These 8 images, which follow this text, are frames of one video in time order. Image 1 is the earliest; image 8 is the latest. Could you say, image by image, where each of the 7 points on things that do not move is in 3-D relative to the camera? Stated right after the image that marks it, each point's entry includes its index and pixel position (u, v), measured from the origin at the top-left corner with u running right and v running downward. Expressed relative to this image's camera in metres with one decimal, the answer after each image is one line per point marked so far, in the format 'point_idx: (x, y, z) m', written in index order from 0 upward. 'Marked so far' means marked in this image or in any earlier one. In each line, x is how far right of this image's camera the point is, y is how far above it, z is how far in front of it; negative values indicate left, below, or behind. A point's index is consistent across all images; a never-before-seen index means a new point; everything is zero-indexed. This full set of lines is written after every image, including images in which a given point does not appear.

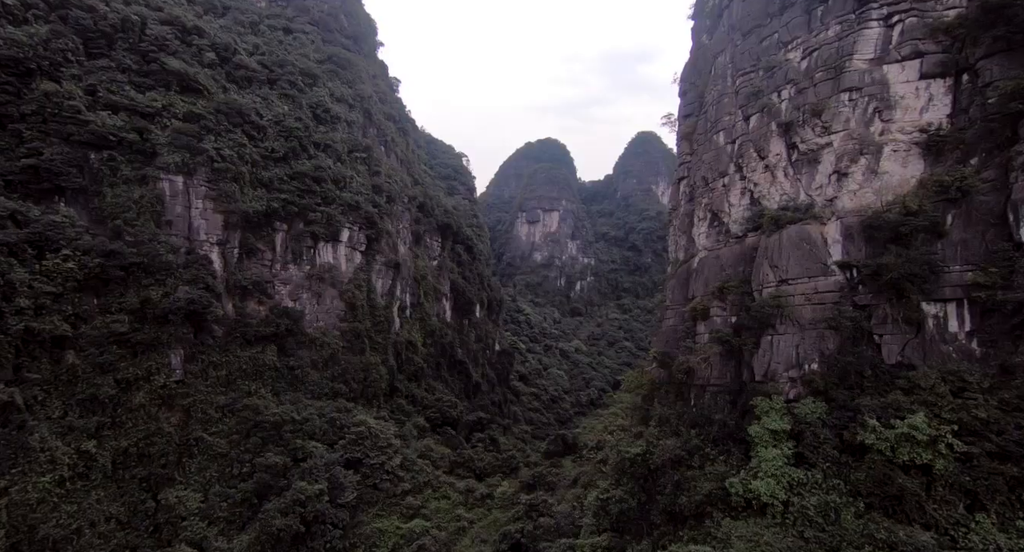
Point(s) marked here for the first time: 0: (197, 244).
0: (-8.2, +0.8, +14.7) m
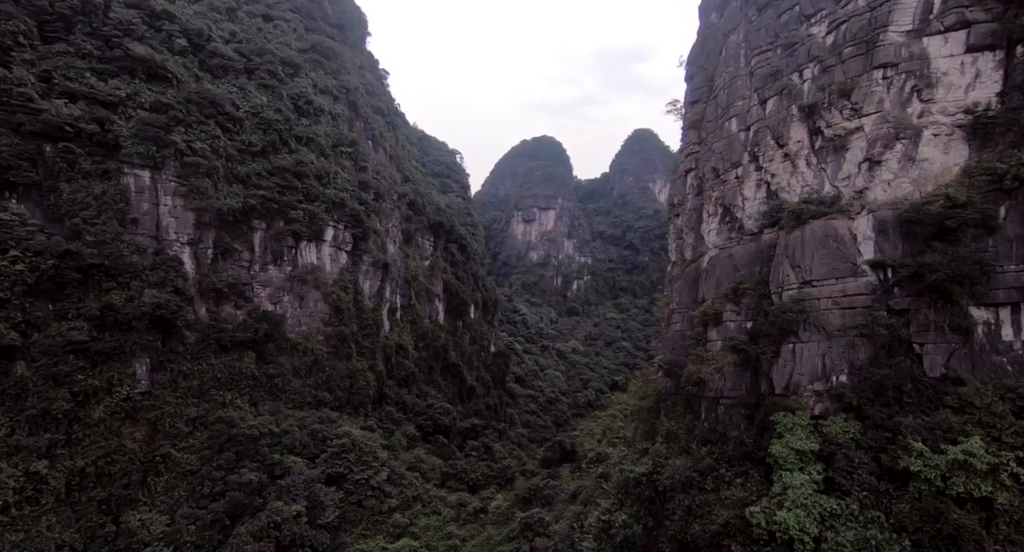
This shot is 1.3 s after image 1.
0: (-8.4, +0.8, +13.6) m
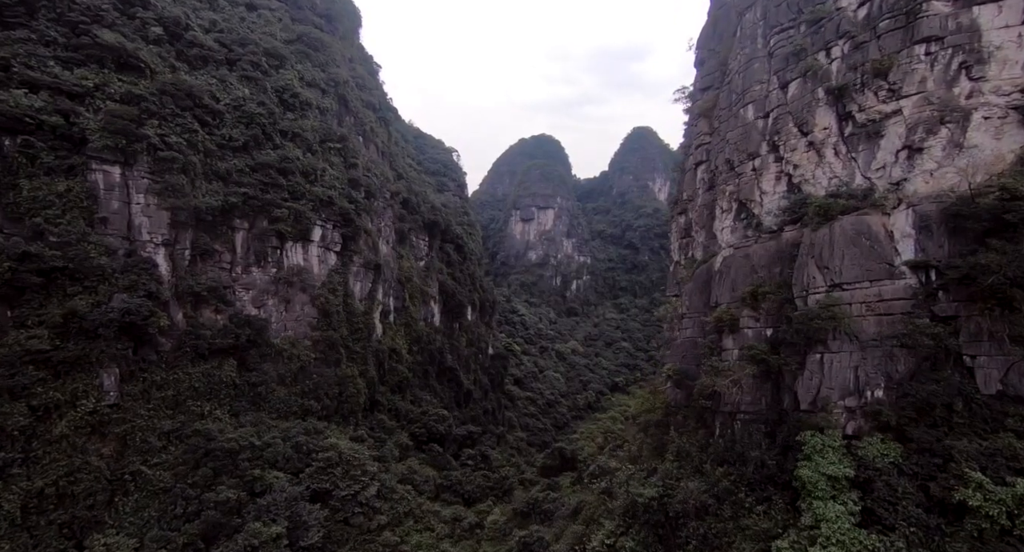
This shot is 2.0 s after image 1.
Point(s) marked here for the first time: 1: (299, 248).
0: (-8.4, +0.7, +12.8) m
1: (-6.2, +0.8, +16.5) m
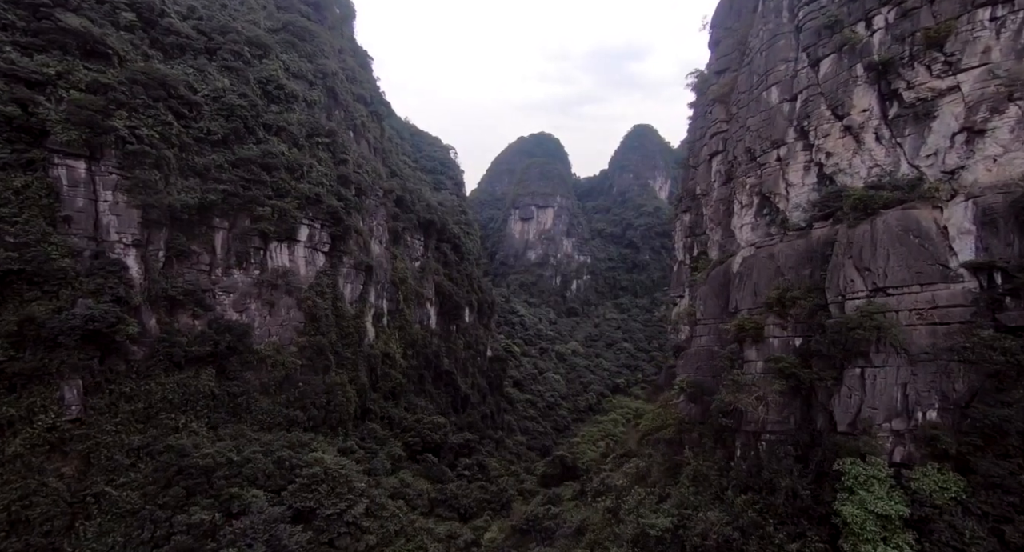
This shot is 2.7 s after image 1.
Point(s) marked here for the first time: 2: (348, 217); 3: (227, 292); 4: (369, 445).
0: (-8.5, +0.6, +11.8) m
1: (-6.3, +0.7, +15.5) m
2: (-5.1, +1.9, +17.5) m
3: (-7.2, -0.4, +14.3) m
4: (-4.2, -4.9, +16.4) m
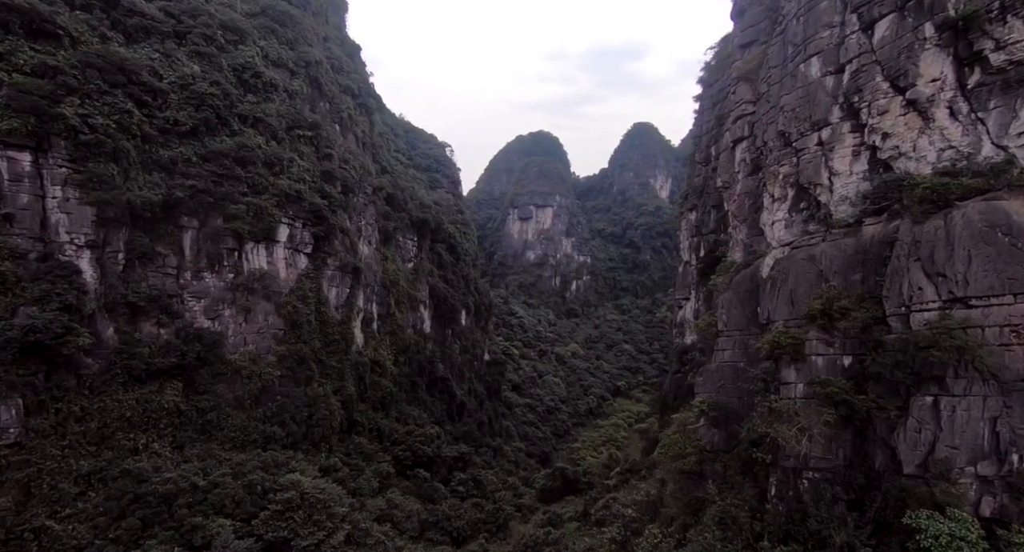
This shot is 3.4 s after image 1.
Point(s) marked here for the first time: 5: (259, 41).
0: (-8.6, +0.6, +10.6) m
1: (-6.4, +0.7, +14.3) m
2: (-5.2, +1.8, +16.3) m
3: (-7.3, -0.5, +13.1) m
4: (-4.2, -5.0, +15.2) m
5: (-7.3, +6.7, +16.2) m
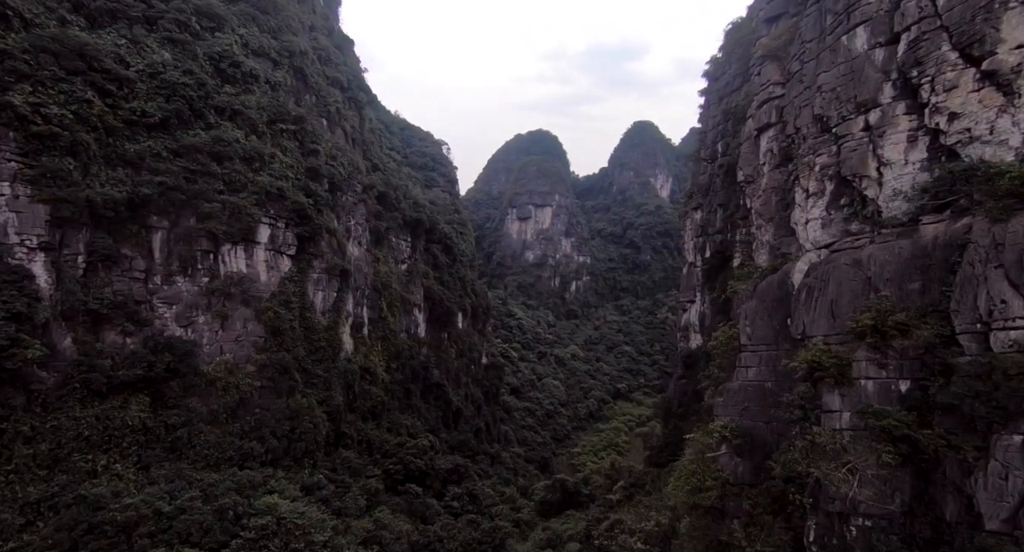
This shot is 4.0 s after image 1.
0: (-8.7, +0.5, +9.6) m
1: (-6.4, +0.6, +13.3) m
2: (-5.3, +1.7, +15.3) m
3: (-7.4, -0.6, +12.1) m
4: (-4.3, -5.1, +14.2) m
5: (-7.4, +6.7, +15.2) m
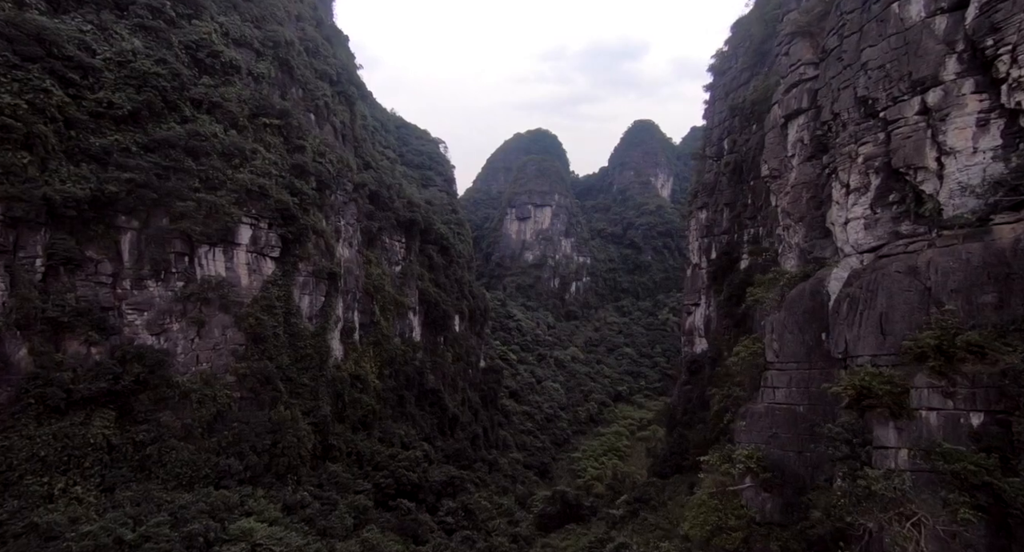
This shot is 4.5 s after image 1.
0: (-8.7, +0.4, +8.7) m
1: (-6.5, +0.5, +12.4) m
2: (-5.4, +1.6, +14.4) m
3: (-7.4, -0.7, +11.2) m
4: (-4.4, -5.2, +13.3) m
5: (-7.4, +6.6, +14.3) m
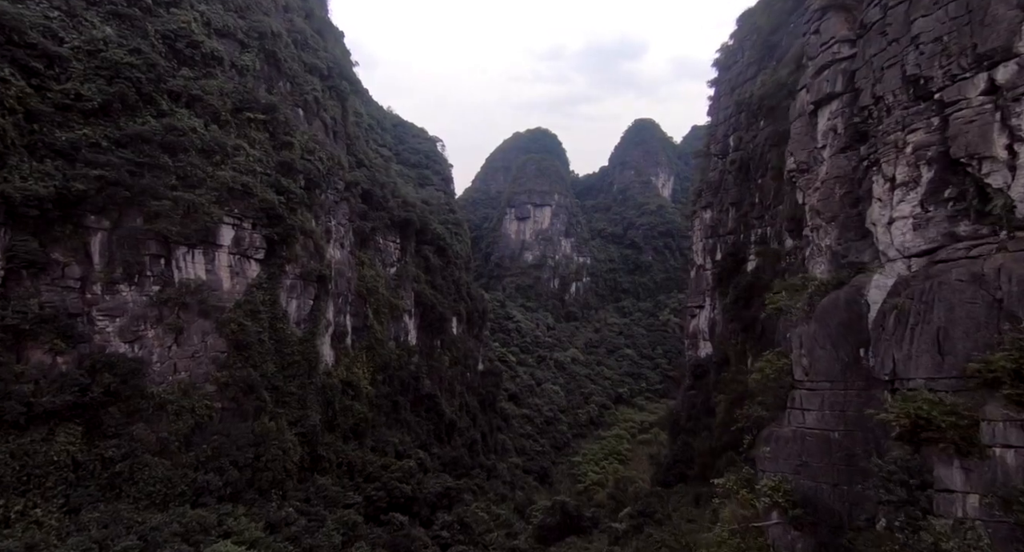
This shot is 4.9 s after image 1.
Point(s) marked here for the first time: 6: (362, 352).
0: (-8.8, +0.3, +8.0) m
1: (-6.6, +0.4, +11.7) m
2: (-5.4, +1.5, +13.7) m
3: (-7.5, -0.7, +10.5) m
4: (-4.4, -5.2, +12.6) m
5: (-7.5, +6.5, +13.6) m
6: (-4.8, -2.4, +17.7) m
